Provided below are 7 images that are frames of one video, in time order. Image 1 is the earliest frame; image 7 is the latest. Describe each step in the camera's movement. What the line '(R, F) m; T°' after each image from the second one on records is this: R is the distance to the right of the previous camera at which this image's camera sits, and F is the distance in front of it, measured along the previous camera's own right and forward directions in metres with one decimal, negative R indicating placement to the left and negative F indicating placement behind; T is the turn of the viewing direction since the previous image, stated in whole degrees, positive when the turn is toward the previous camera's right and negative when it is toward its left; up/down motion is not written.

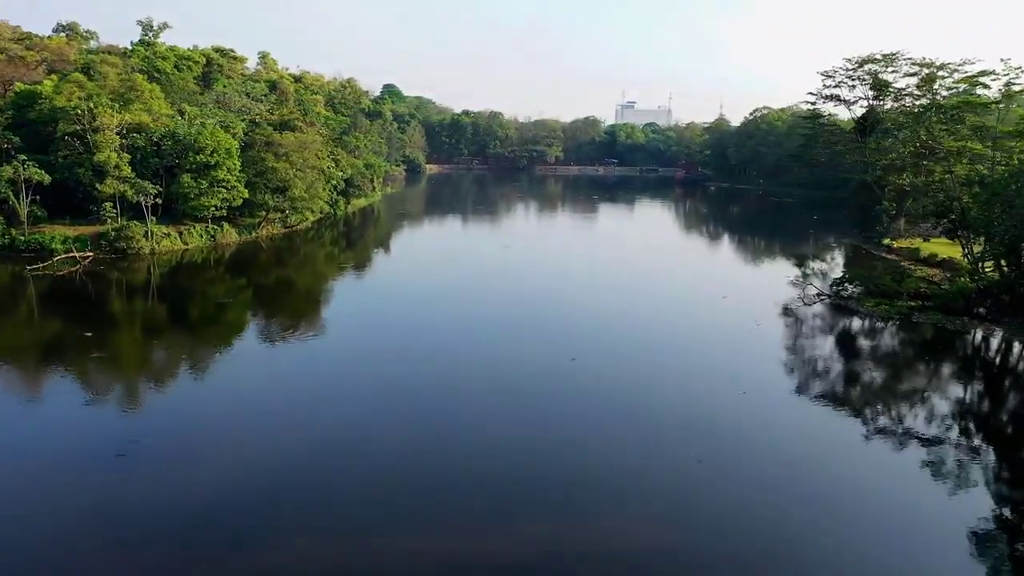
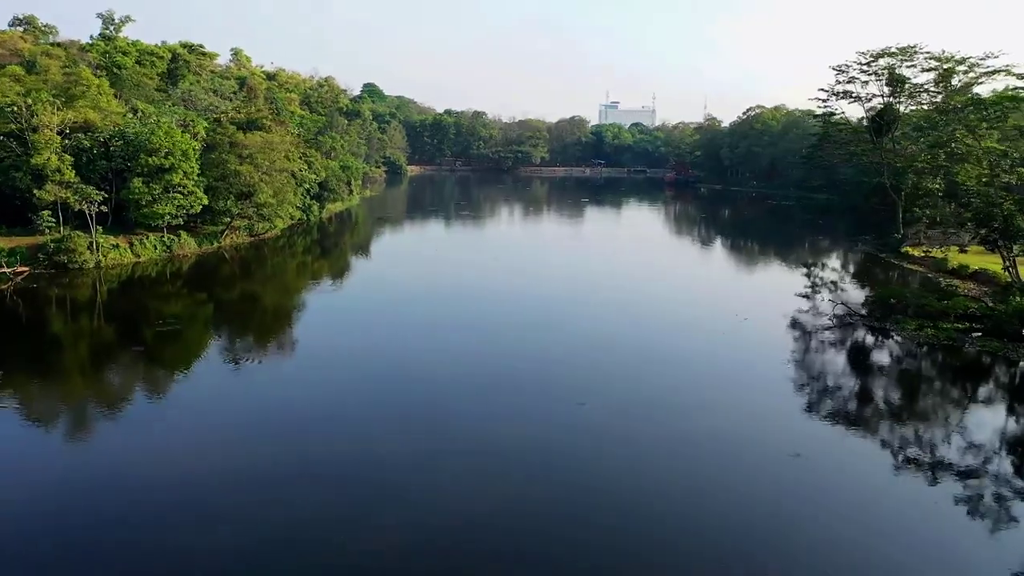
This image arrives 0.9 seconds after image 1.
(-0.1, +1.7) m; +1°
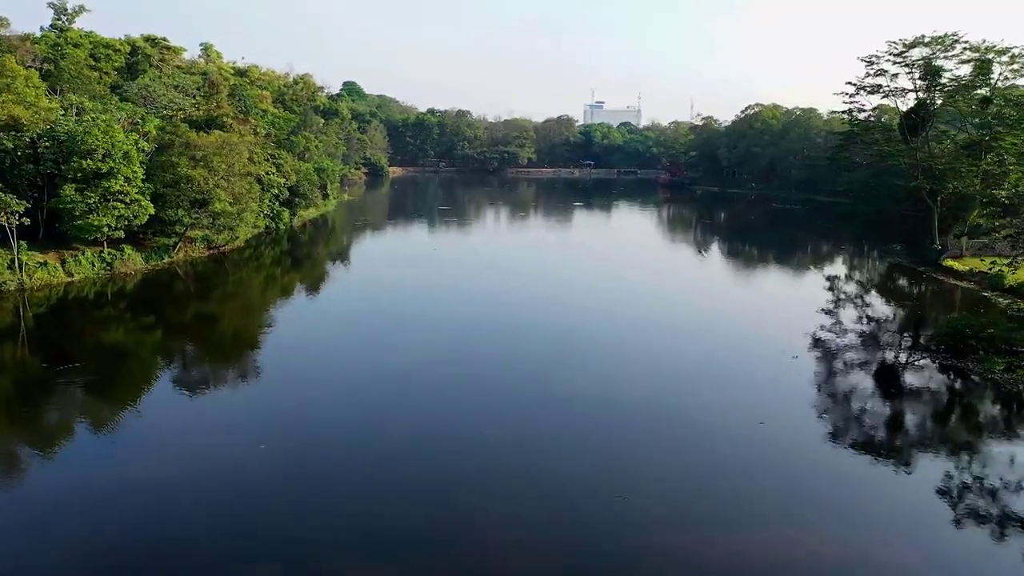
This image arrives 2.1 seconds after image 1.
(-0.2, +2.2) m; +1°
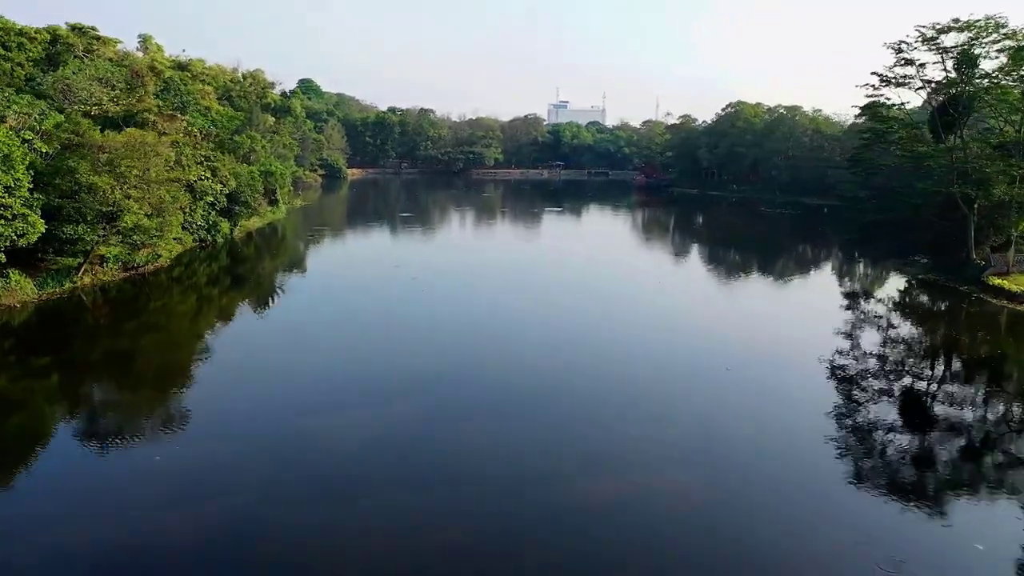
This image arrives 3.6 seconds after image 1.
(-0.3, +2.6) m; +3°
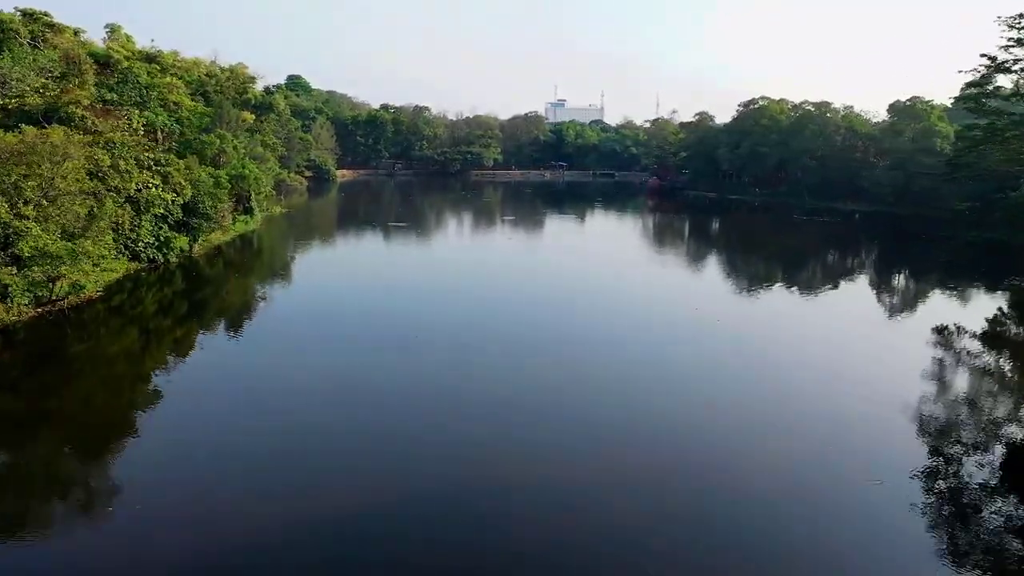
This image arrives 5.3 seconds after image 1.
(-0.4, +3.1) m; 0°
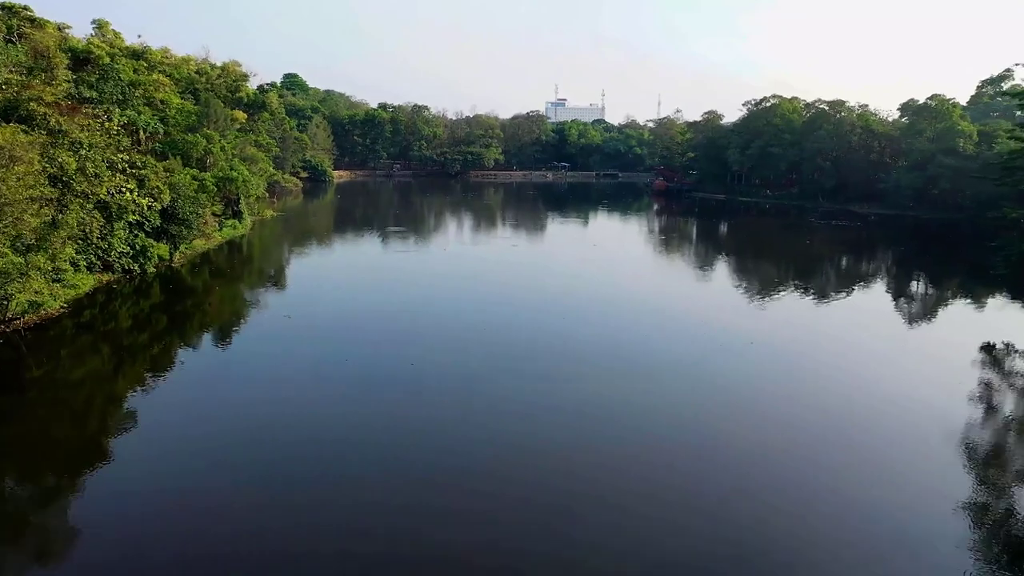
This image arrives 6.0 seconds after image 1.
(-0.1, +1.2) m; 0°
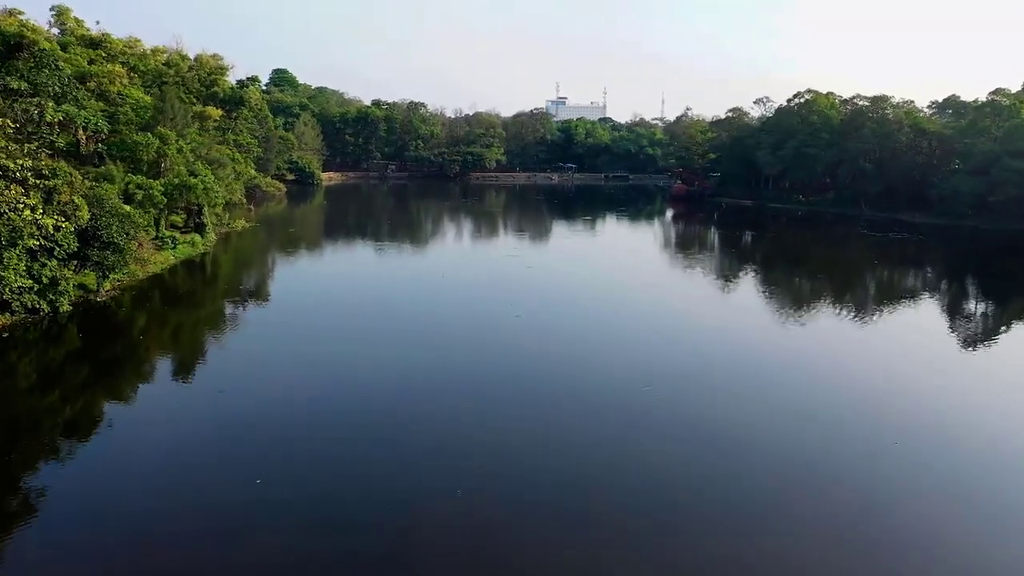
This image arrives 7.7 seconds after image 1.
(-0.3, +3.2) m; 0°
